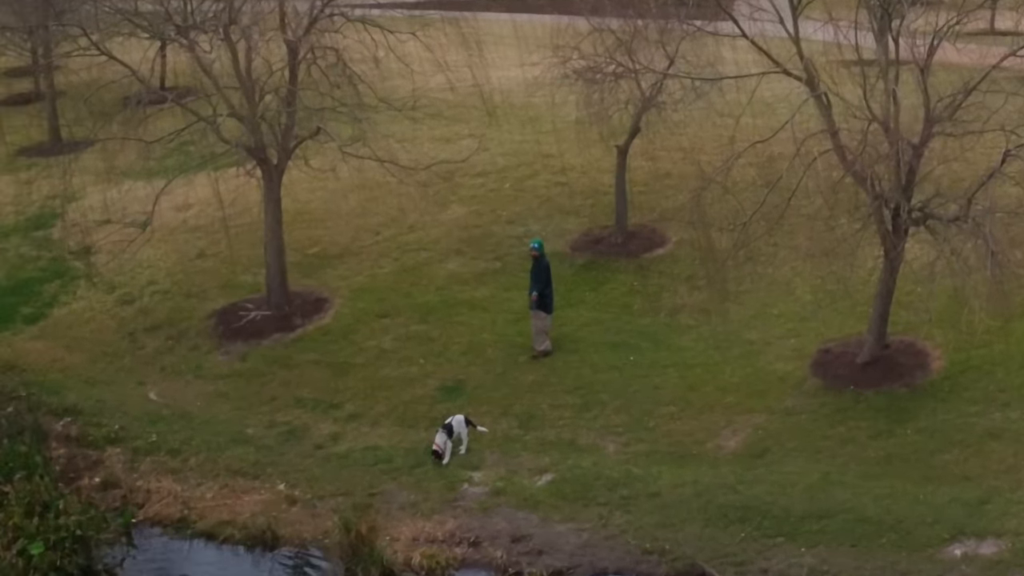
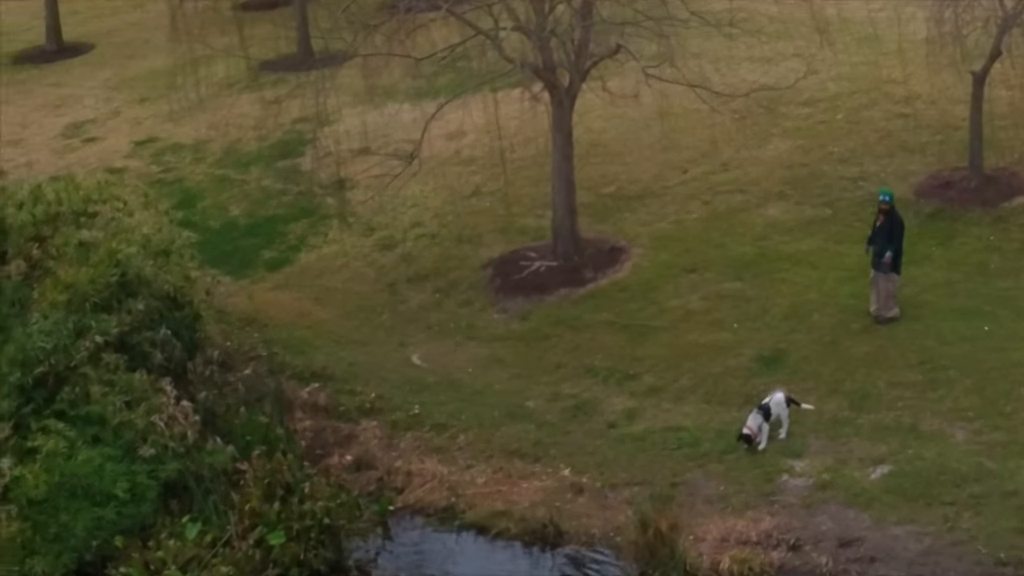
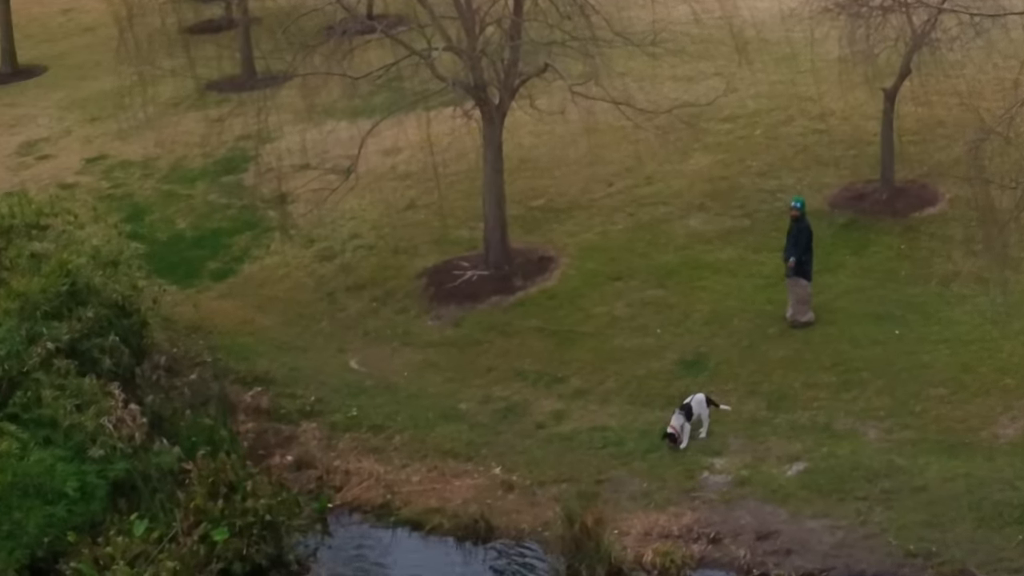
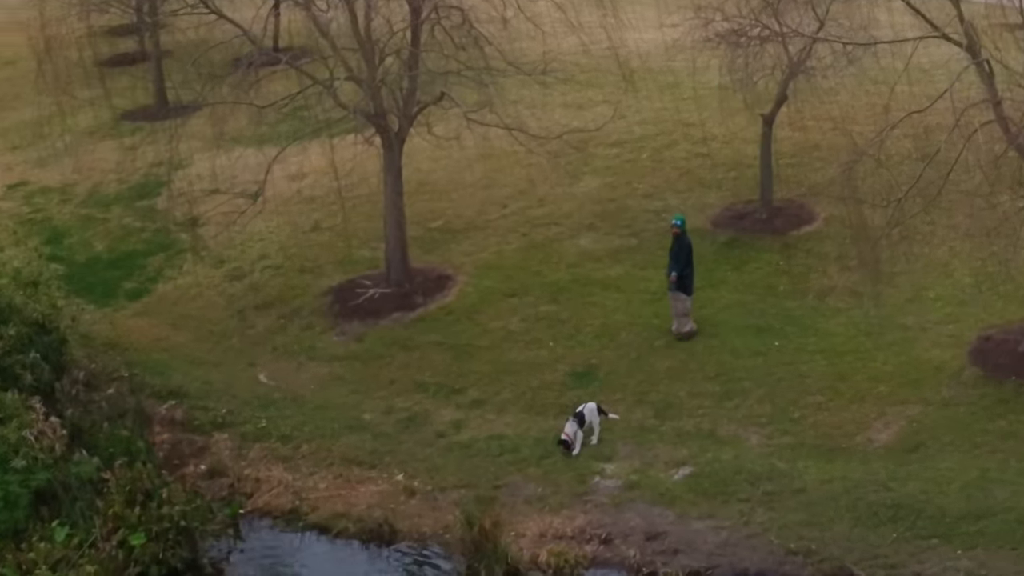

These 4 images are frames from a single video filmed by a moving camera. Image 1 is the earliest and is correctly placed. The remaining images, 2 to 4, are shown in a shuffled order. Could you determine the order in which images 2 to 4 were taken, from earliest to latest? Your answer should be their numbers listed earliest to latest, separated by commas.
4, 3, 2
